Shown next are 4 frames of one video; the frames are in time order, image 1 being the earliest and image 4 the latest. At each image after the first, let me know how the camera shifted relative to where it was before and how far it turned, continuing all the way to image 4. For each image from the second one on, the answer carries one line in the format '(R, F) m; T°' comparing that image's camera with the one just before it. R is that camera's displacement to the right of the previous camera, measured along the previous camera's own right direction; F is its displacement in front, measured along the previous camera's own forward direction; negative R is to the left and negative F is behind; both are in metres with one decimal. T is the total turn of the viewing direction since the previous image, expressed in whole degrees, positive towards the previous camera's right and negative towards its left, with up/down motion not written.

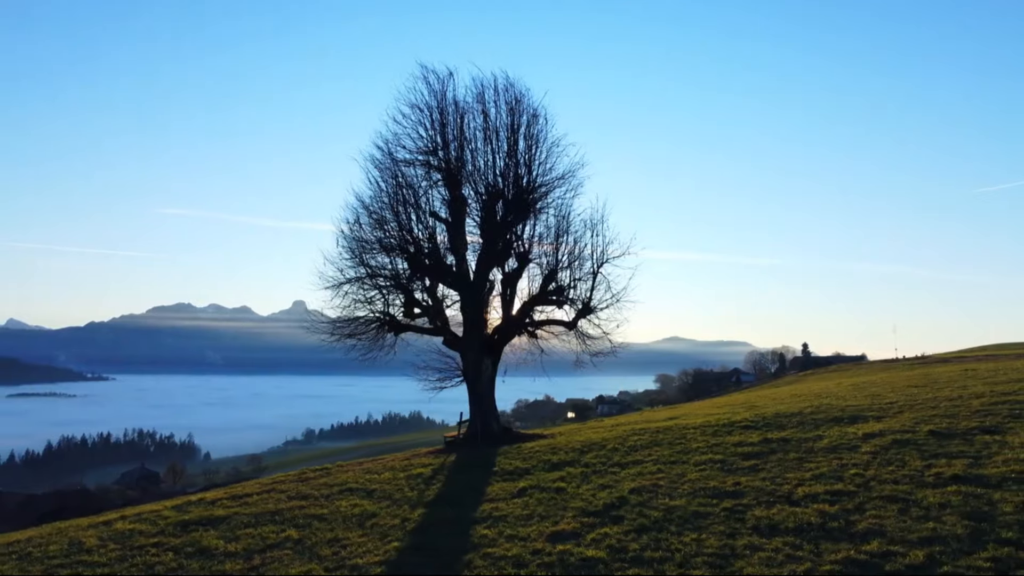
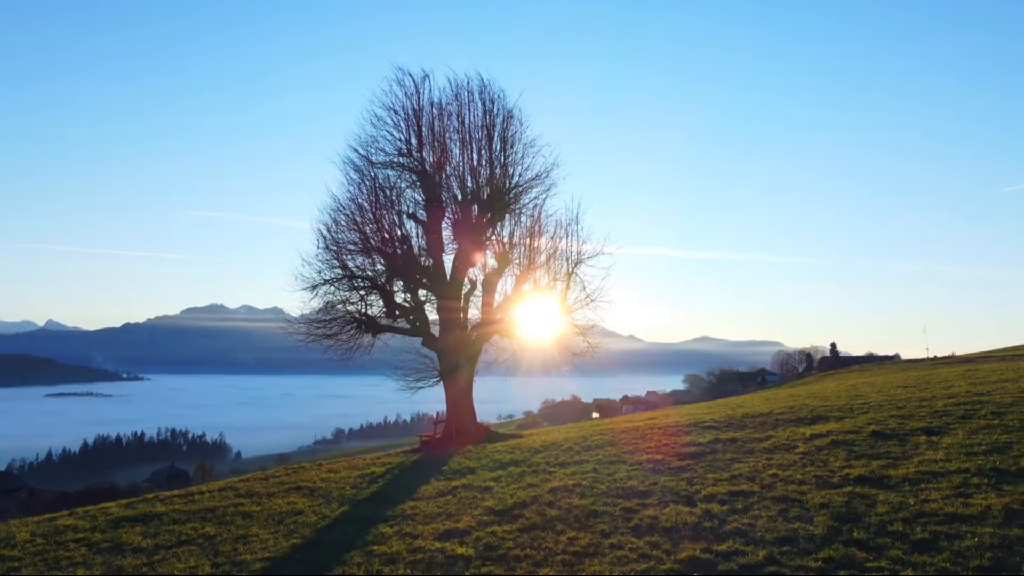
(+1.7, -0.1) m; -2°
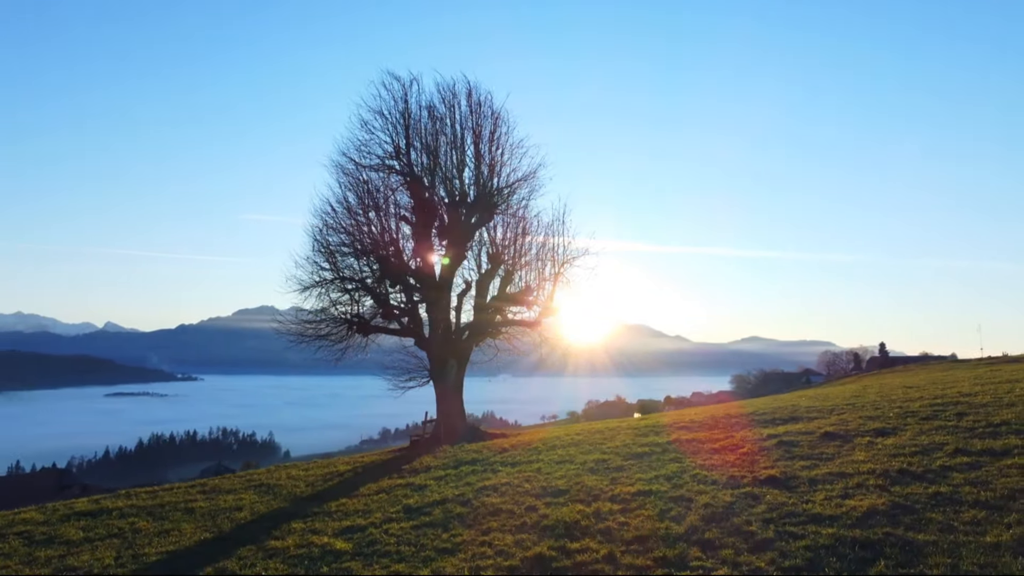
(+1.9, -0.1) m; -3°
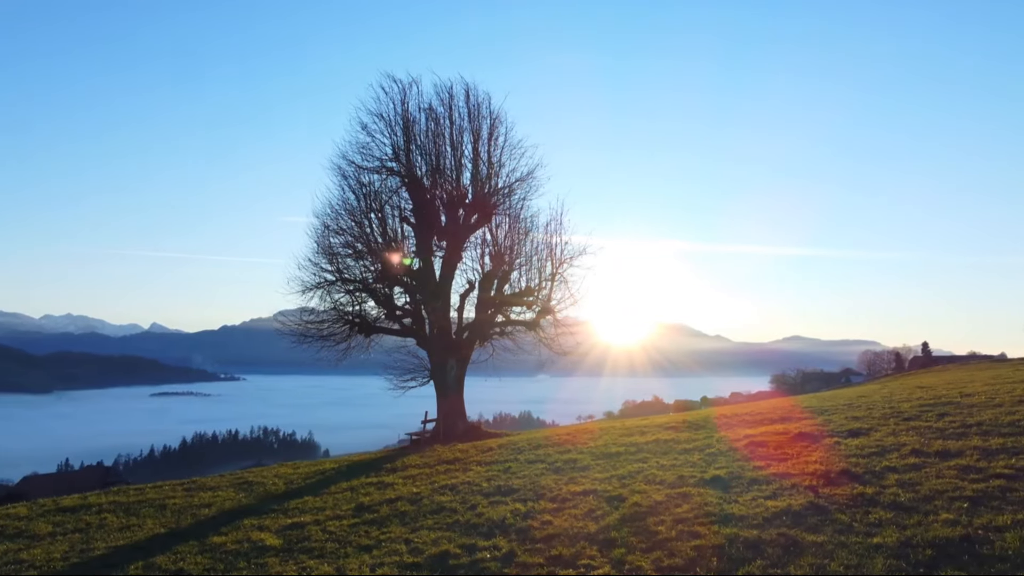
(+1.3, 0.0) m; -3°
